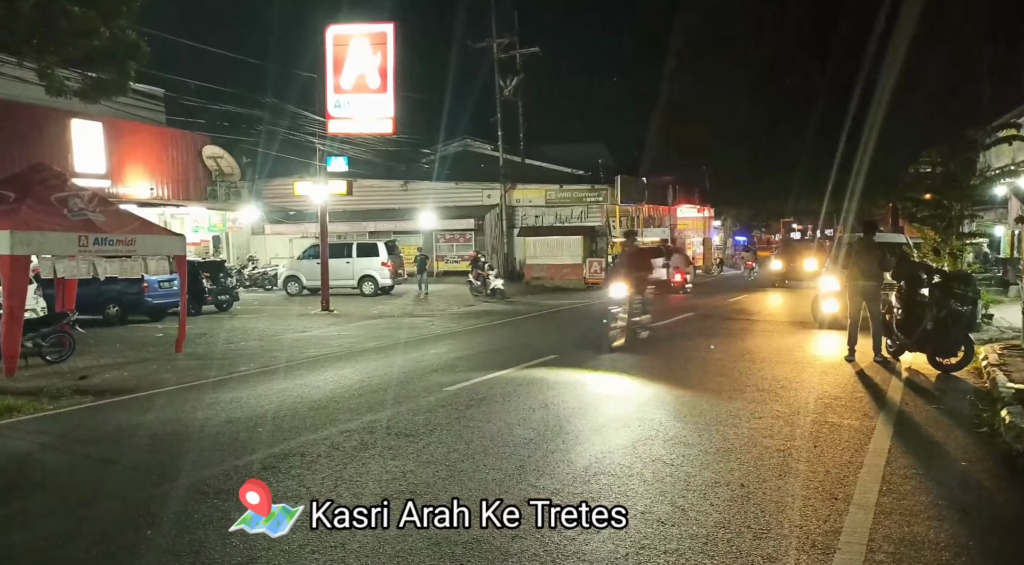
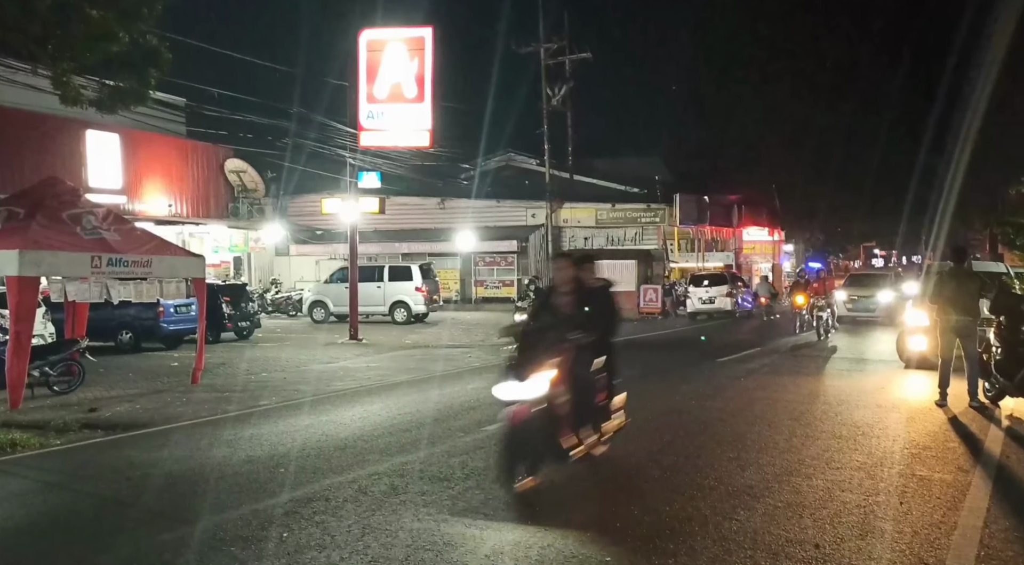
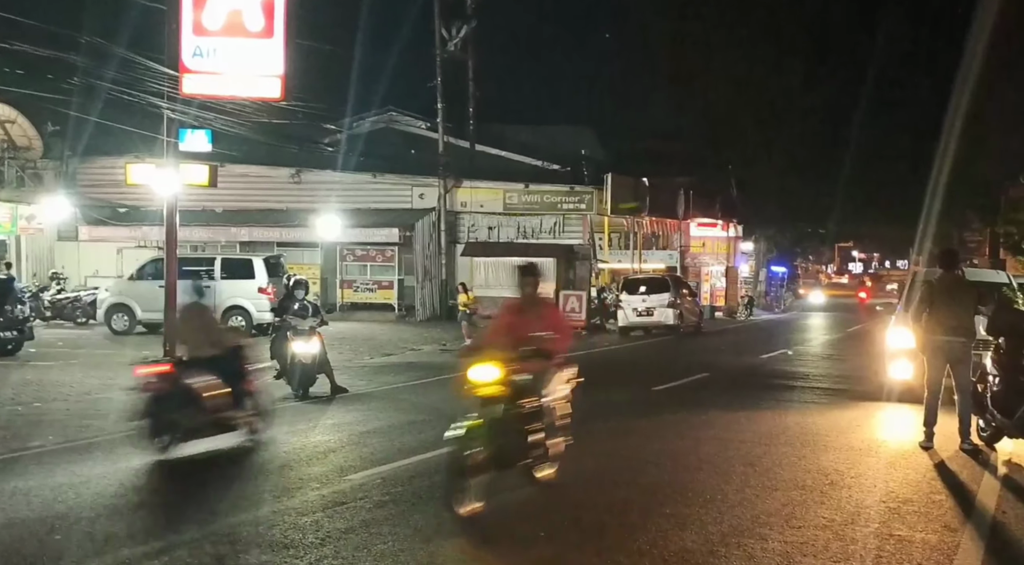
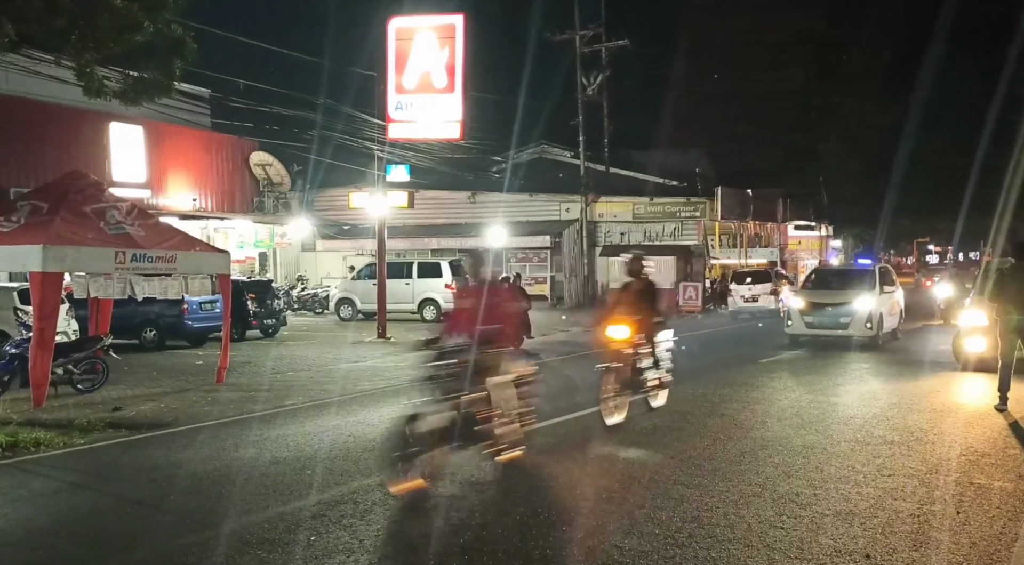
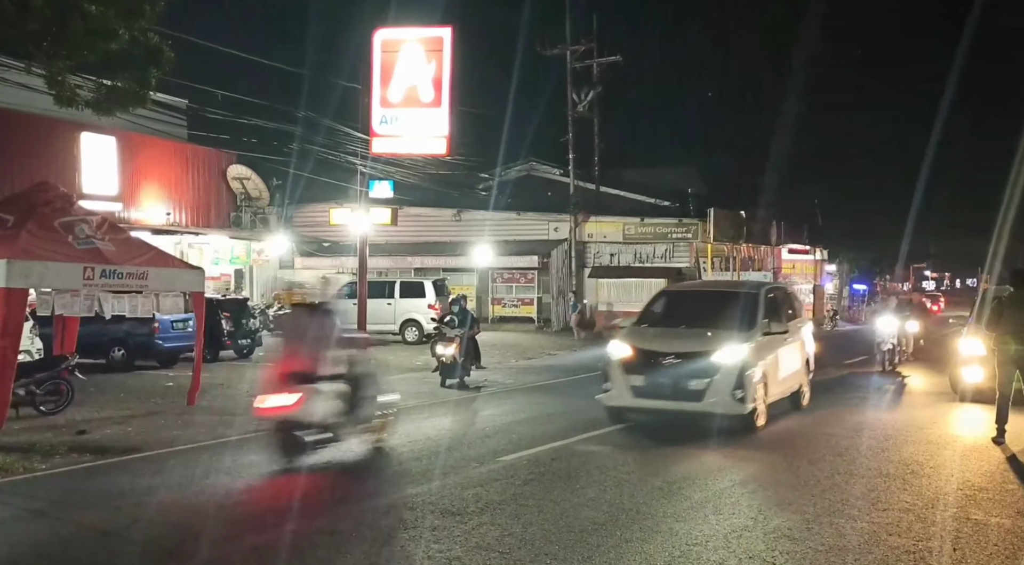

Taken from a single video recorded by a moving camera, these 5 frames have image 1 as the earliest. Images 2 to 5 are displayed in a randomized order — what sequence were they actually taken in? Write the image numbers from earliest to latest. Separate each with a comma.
2, 4, 5, 3
